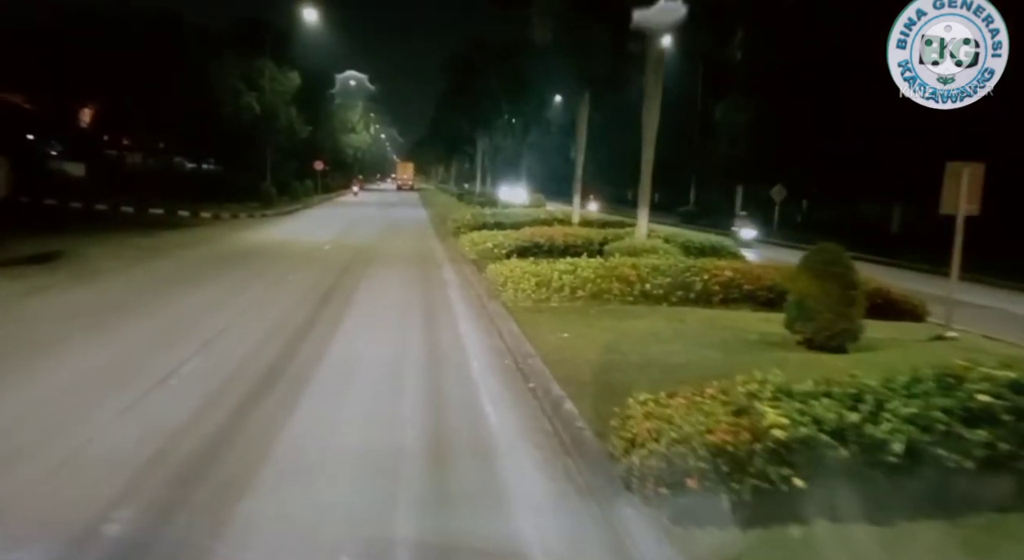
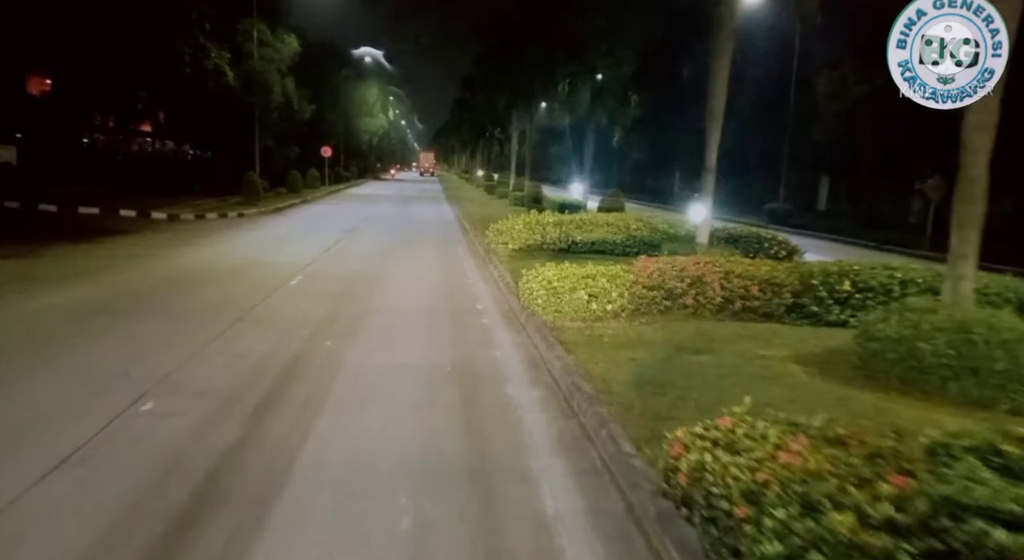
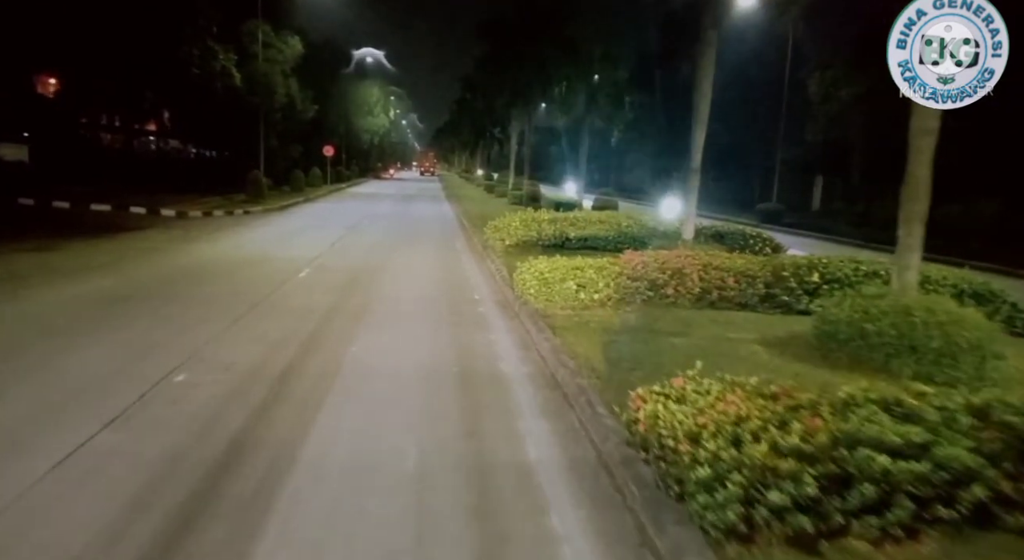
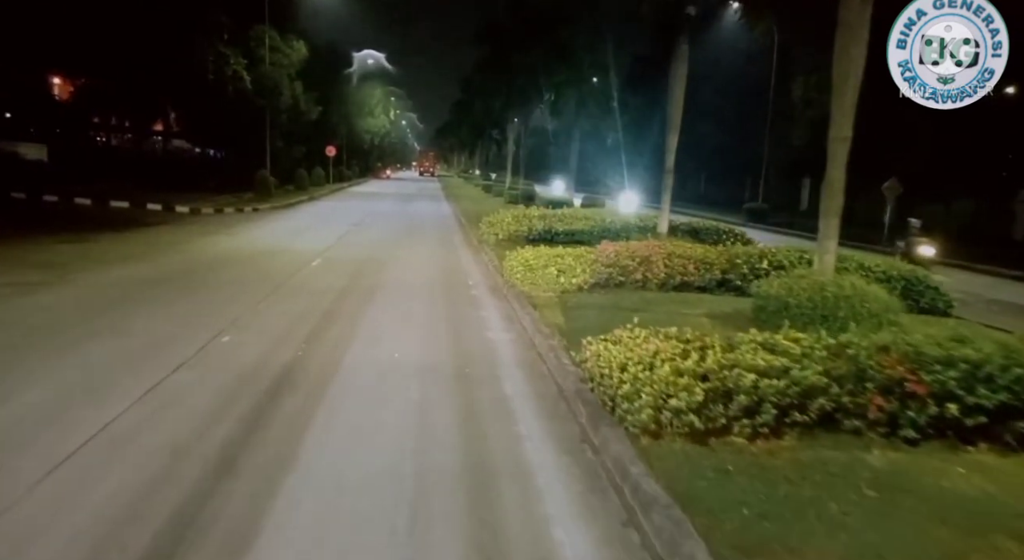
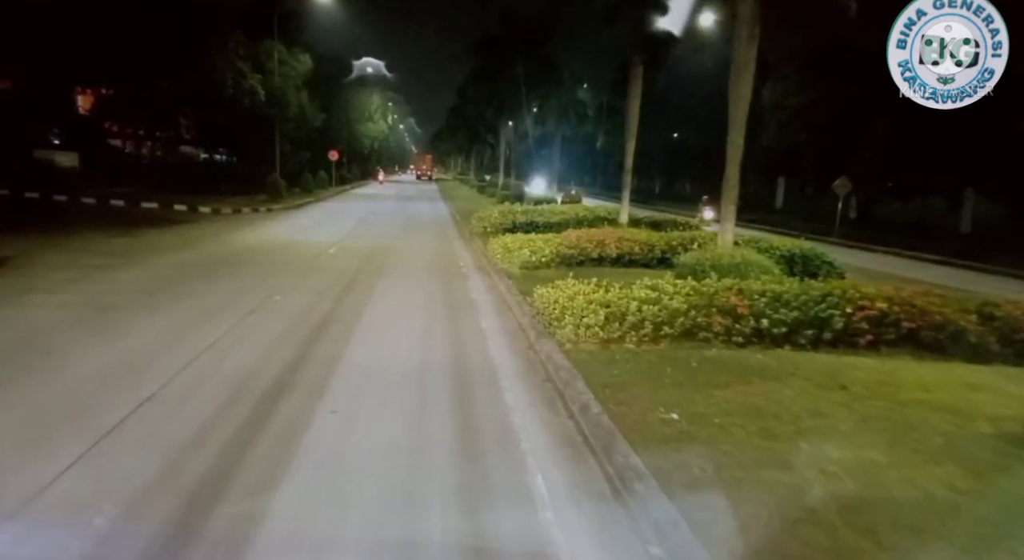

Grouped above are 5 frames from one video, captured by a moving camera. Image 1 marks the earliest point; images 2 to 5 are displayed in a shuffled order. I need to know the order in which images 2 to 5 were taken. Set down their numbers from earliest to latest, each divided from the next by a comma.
5, 4, 3, 2
